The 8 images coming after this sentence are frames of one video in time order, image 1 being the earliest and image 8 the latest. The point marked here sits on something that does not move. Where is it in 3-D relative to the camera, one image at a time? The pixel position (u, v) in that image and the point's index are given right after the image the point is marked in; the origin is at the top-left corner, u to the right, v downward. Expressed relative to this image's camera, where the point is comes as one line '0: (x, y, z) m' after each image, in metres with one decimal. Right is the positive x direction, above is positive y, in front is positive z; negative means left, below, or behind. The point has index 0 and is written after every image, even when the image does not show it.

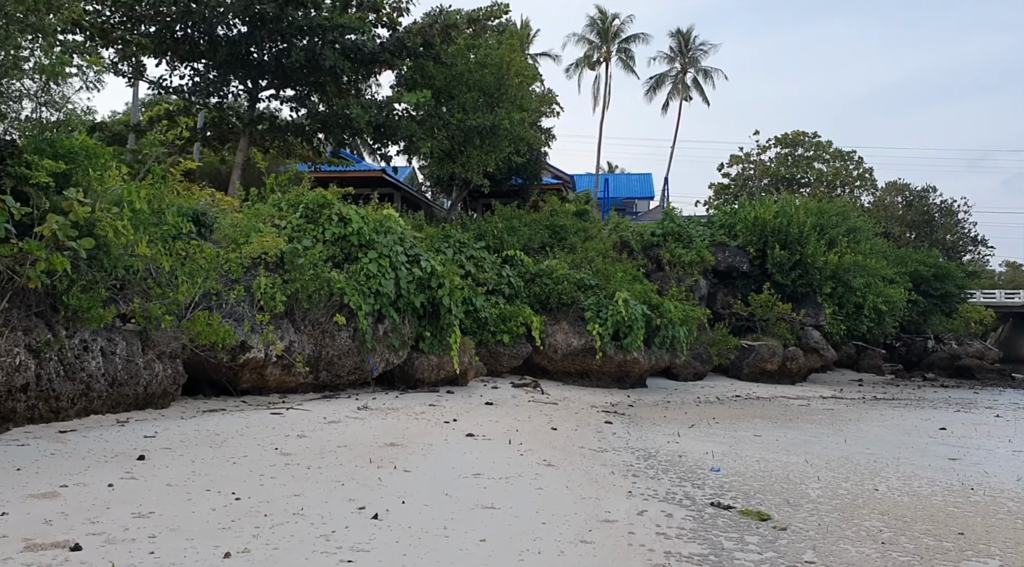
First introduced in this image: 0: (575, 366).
0: (+1.3, -1.7, +16.7) m
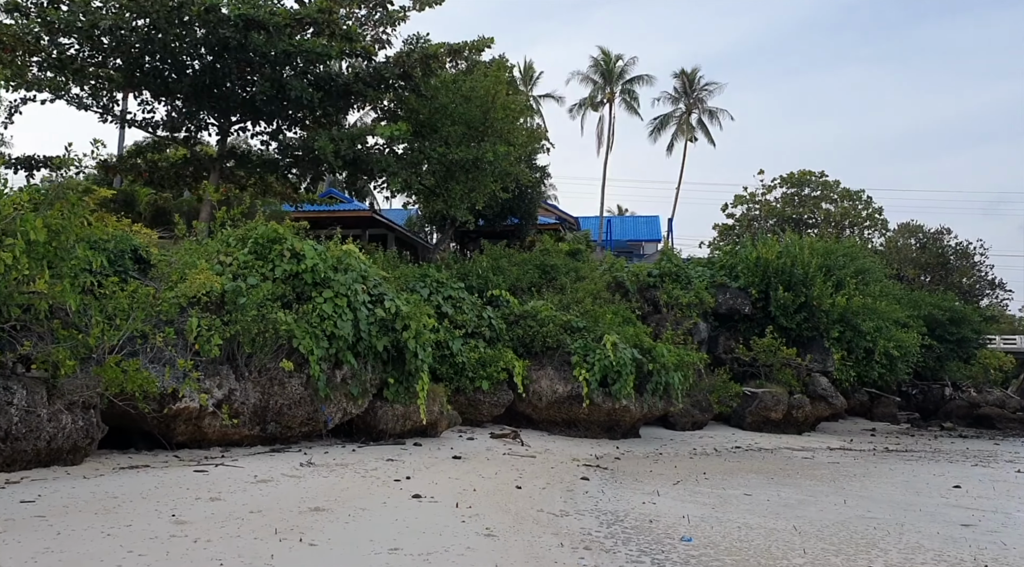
0: (+1.0, -2.5, +15.6) m
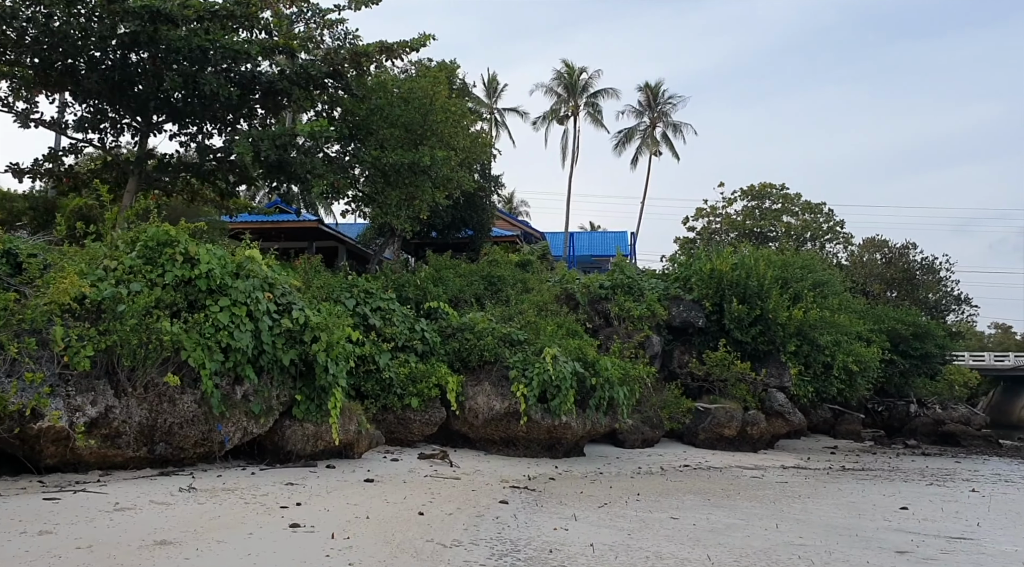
0: (-0.2, -2.7, +14.7) m
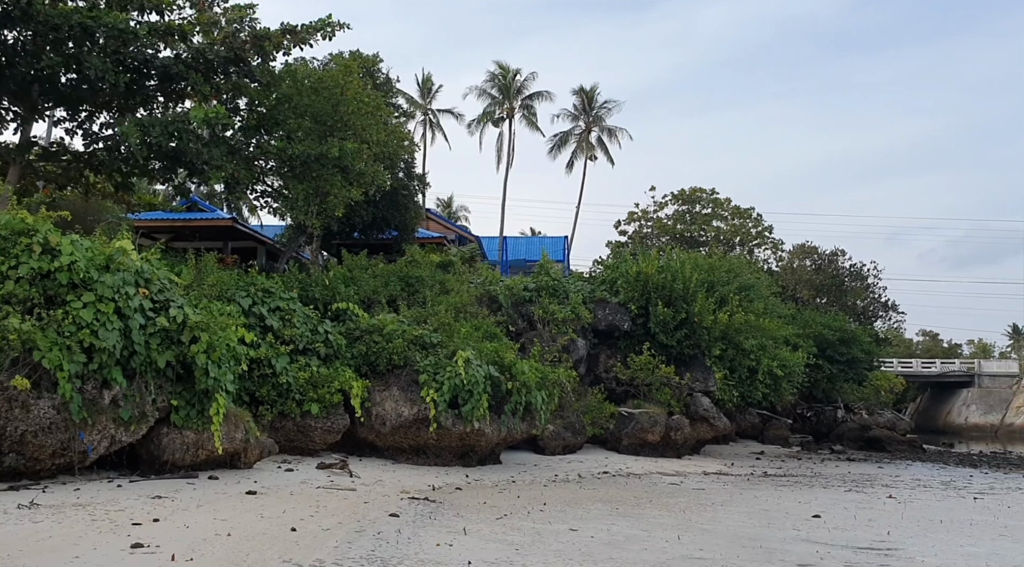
0: (-1.8, -2.7, +13.9) m
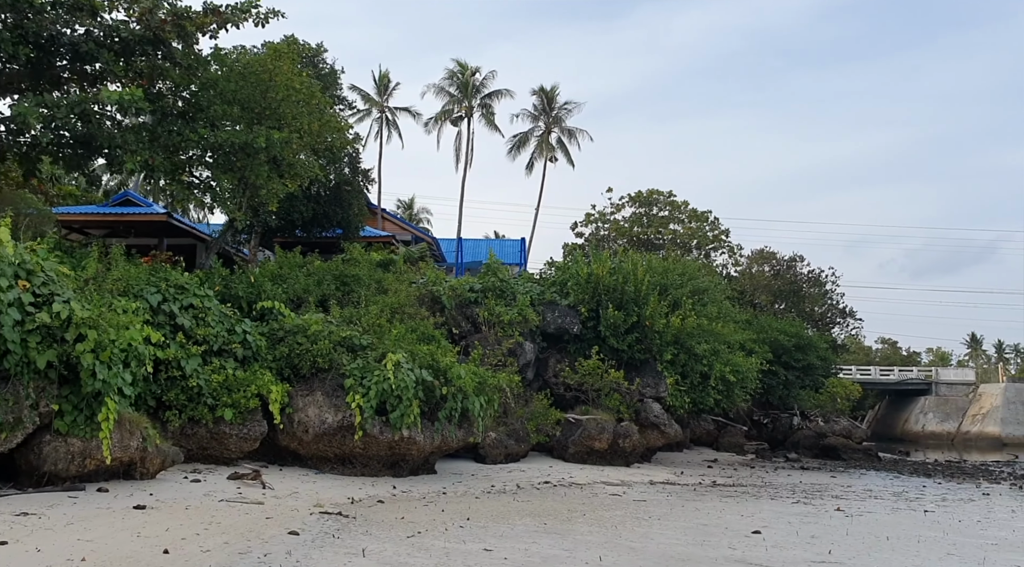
0: (-2.9, -2.6, +13.0) m
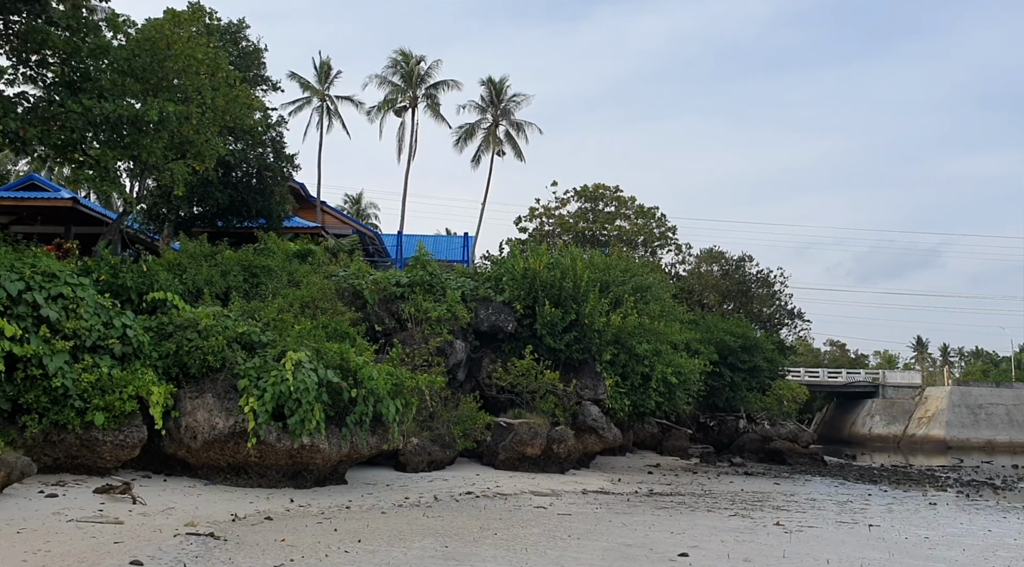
0: (-4.1, -2.5, +11.7) m
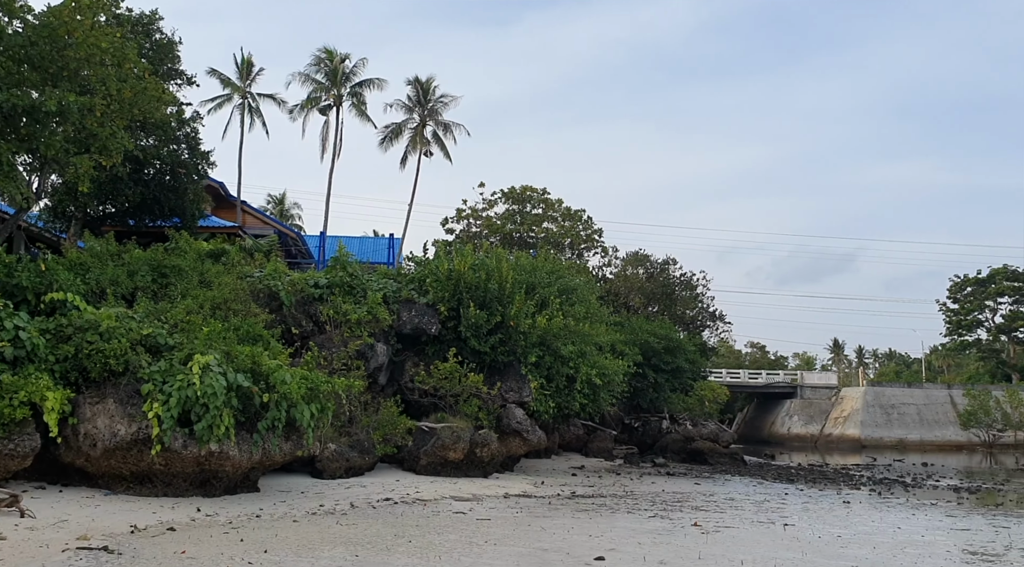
0: (-5.2, -2.5, +11.1) m
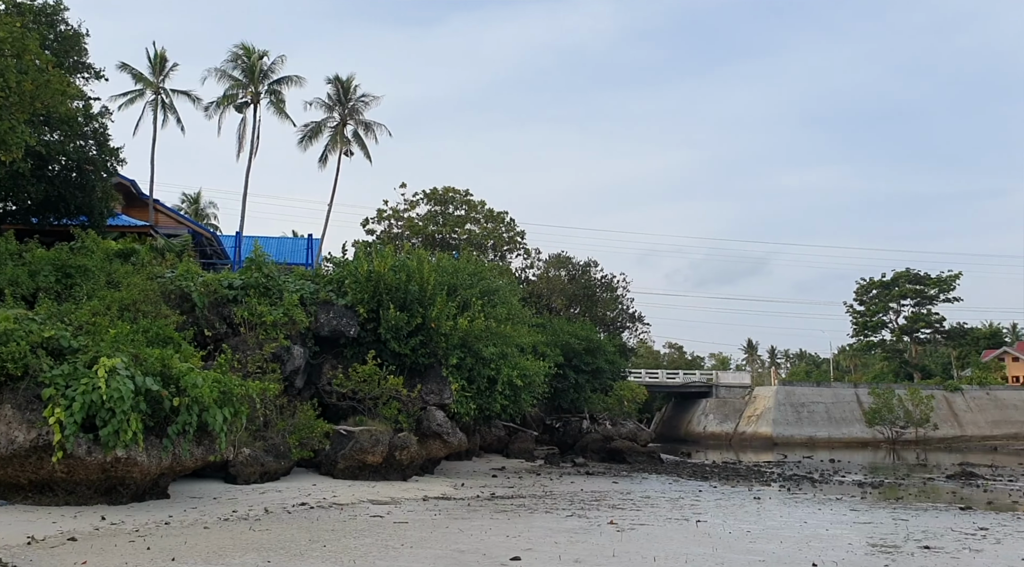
0: (-6.3, -2.5, +10.6) m
